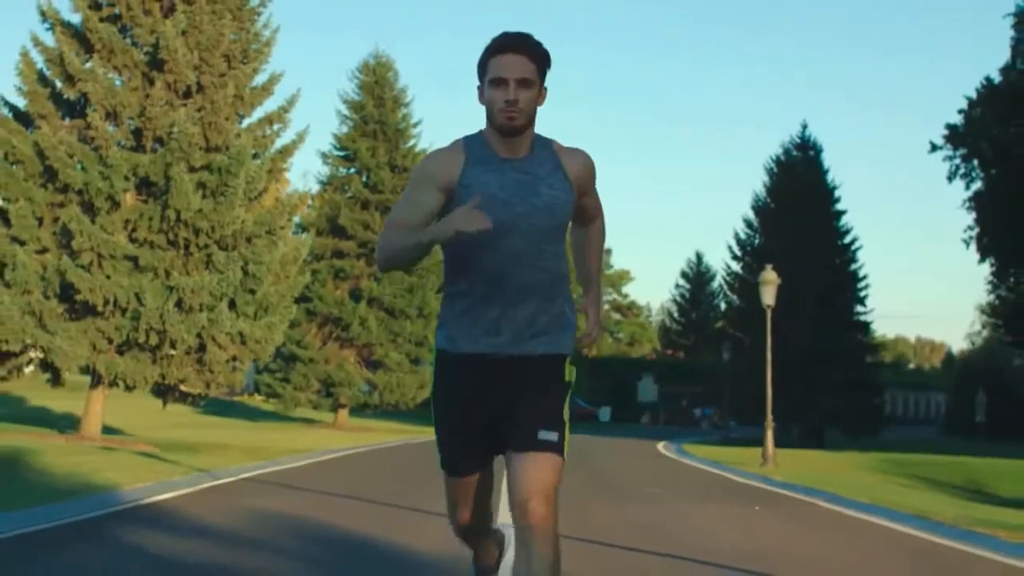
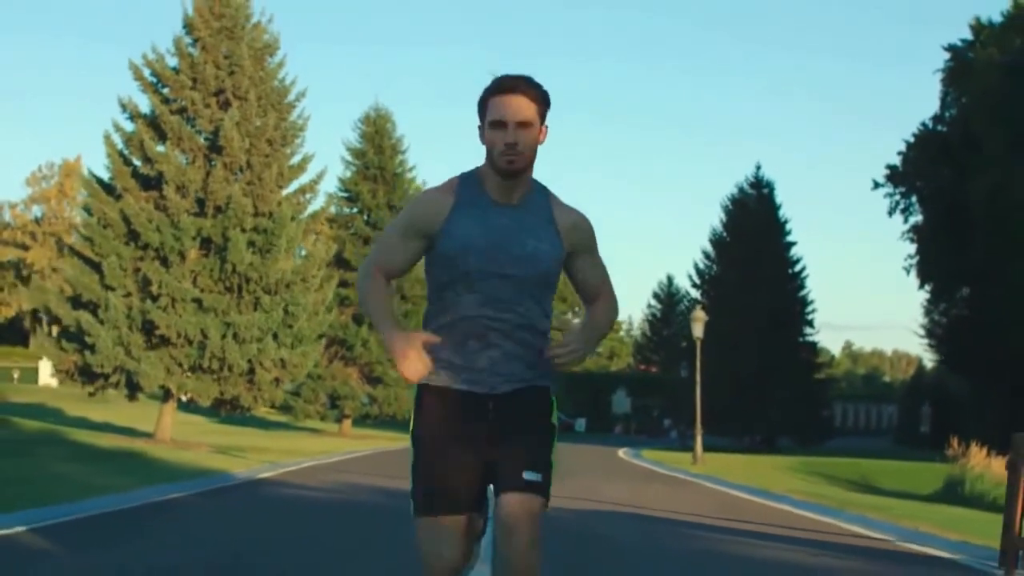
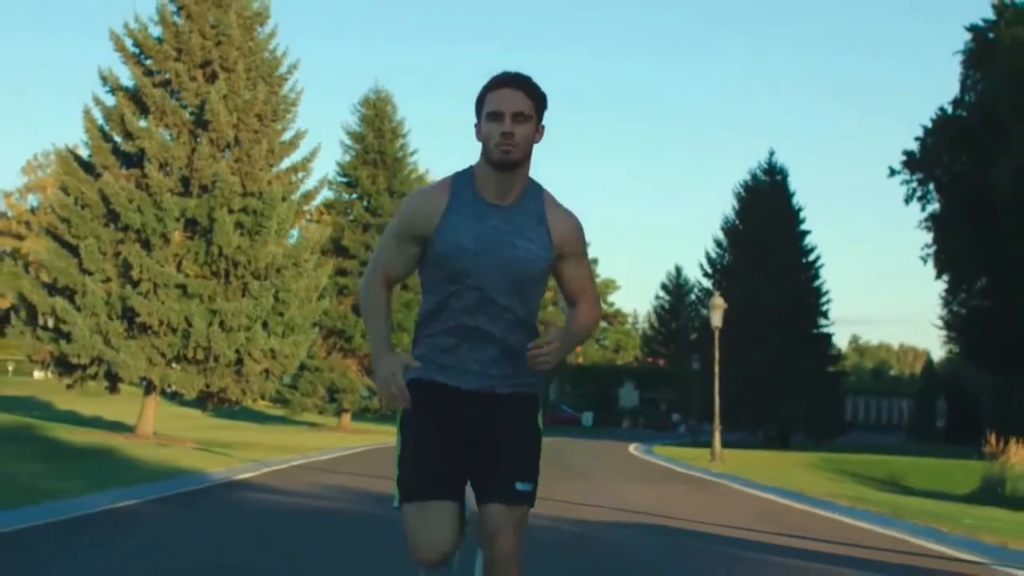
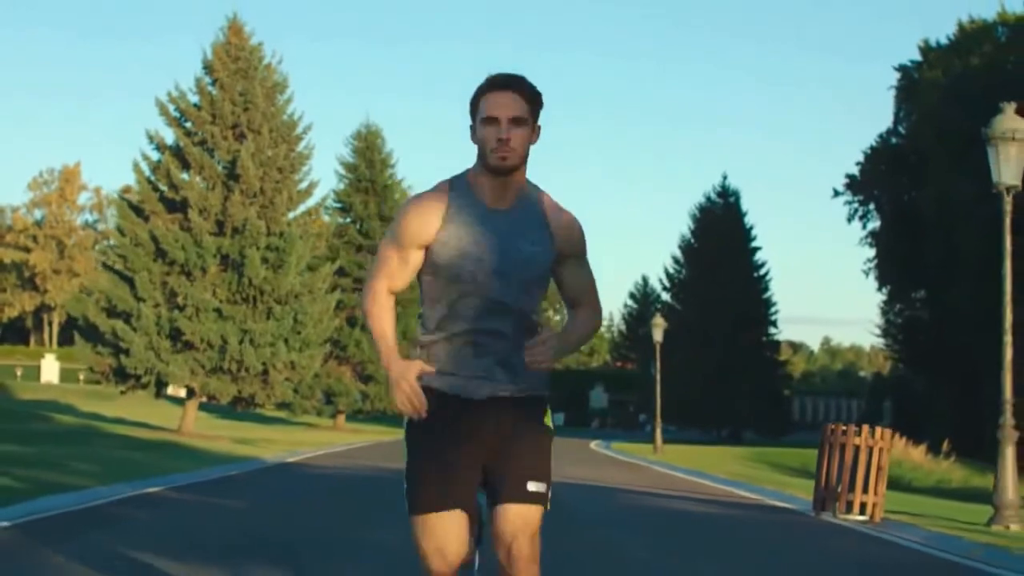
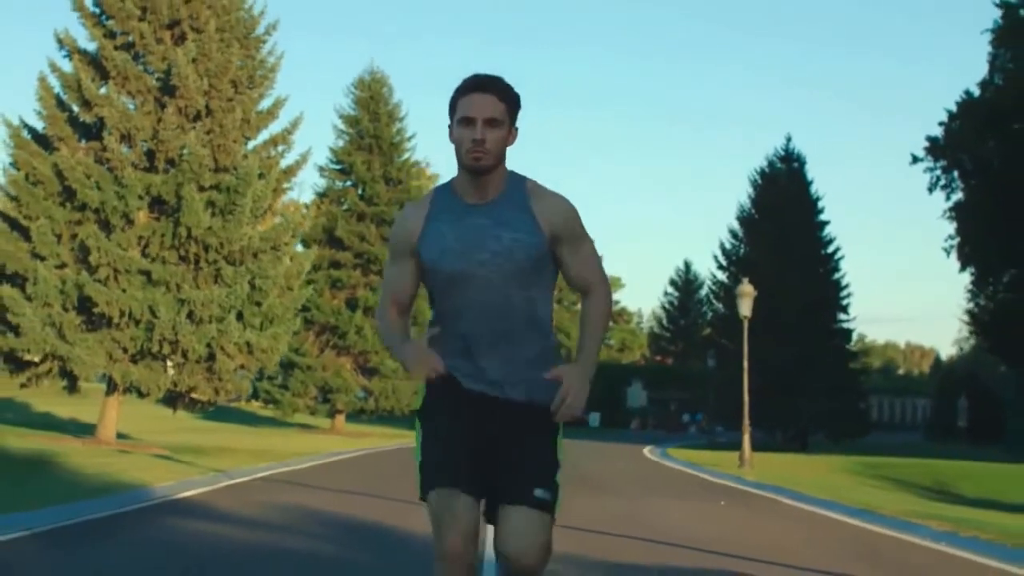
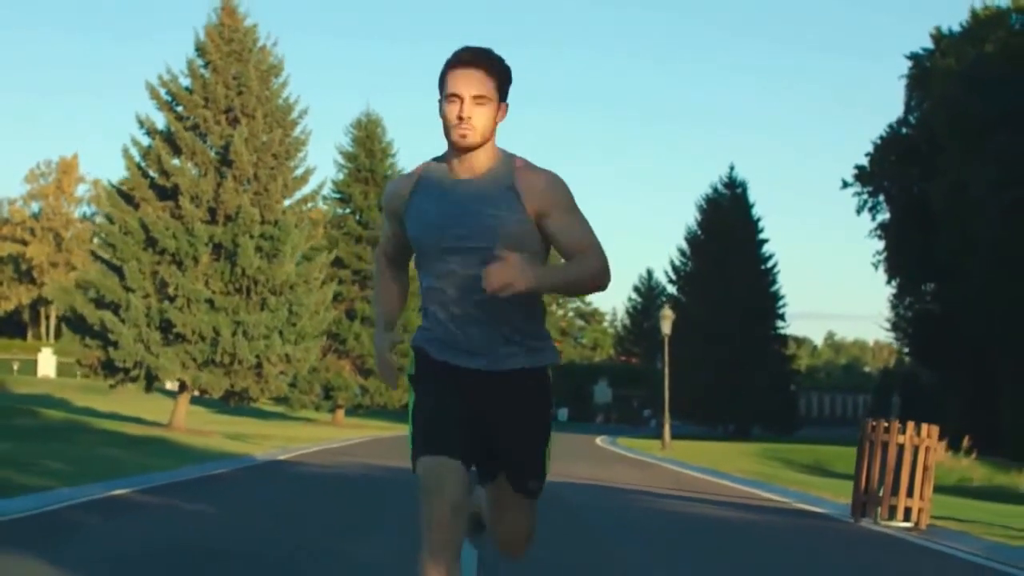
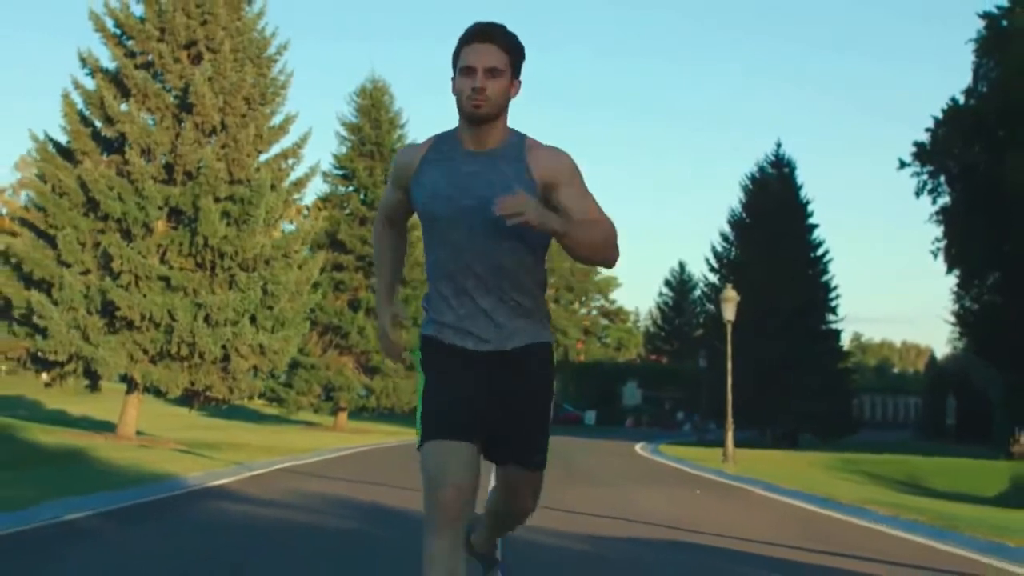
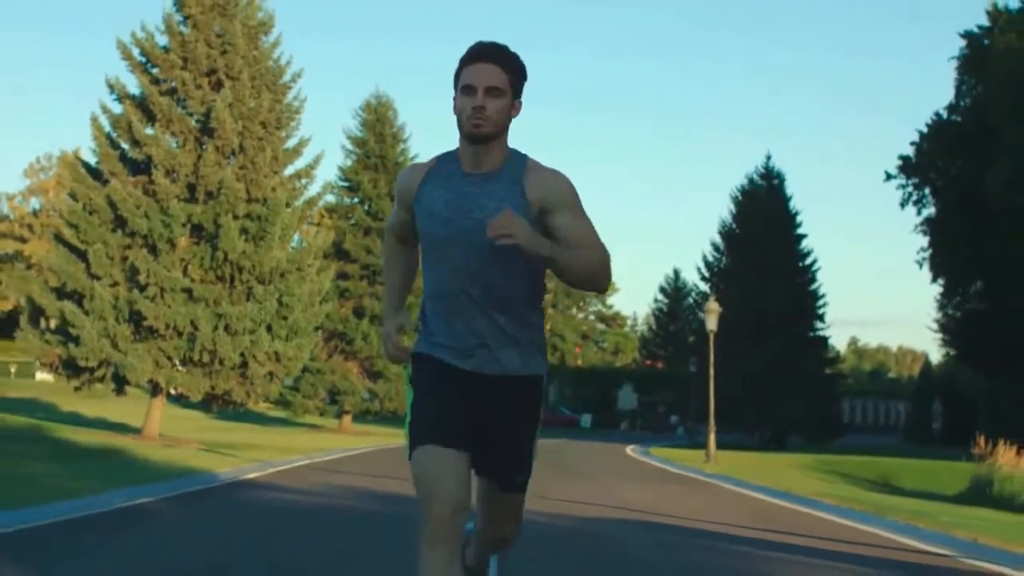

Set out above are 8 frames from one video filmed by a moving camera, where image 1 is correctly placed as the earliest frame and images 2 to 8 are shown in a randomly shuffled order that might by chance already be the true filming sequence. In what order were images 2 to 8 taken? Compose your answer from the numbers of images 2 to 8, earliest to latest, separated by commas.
5, 7, 3, 8, 2, 6, 4
